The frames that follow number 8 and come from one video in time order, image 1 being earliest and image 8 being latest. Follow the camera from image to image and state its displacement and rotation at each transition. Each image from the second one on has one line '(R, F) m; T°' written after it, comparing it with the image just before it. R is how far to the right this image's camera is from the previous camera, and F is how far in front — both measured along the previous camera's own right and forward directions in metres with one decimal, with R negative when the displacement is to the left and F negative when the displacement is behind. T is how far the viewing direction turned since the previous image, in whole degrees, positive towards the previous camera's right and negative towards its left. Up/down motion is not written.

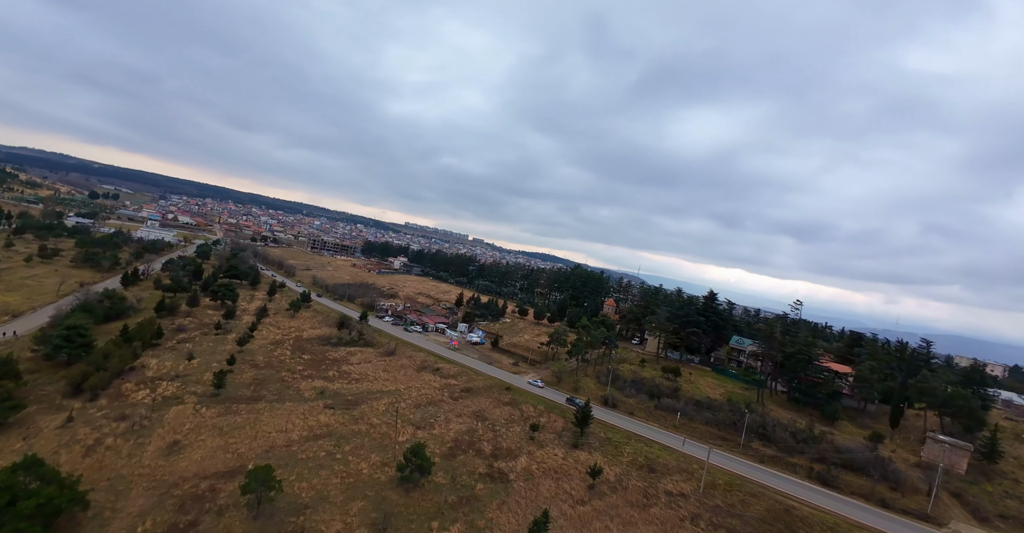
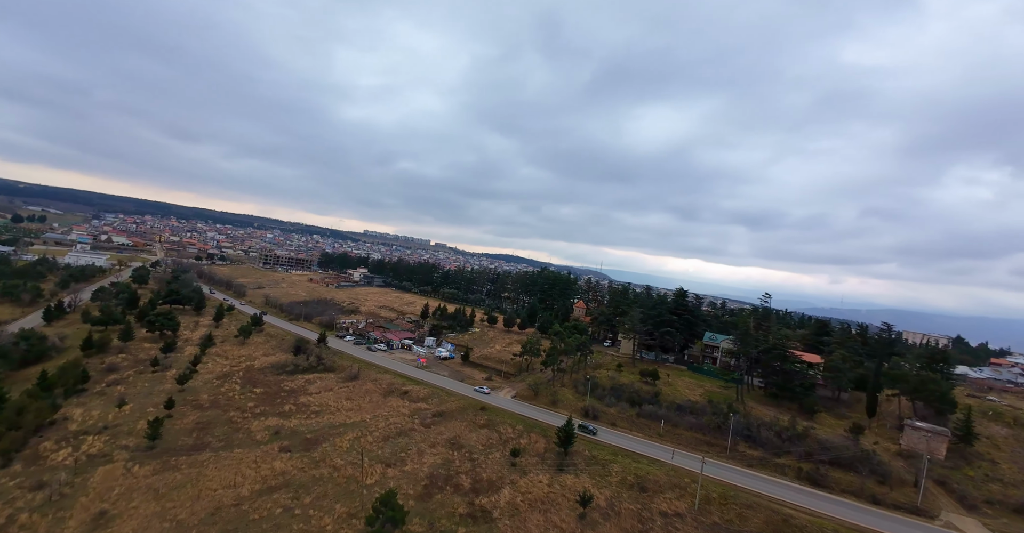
(-0.3, +2.0) m; +5°
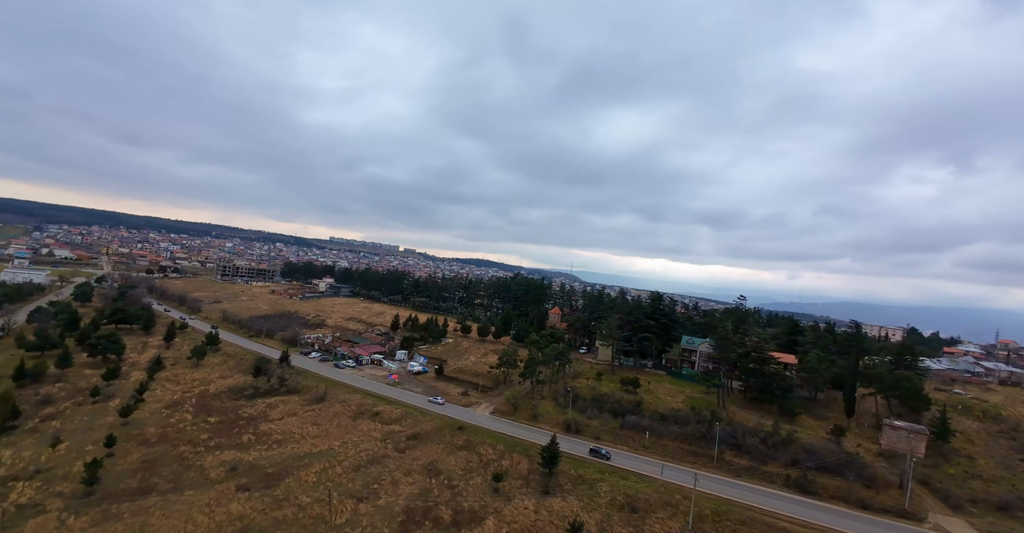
(-0.4, +1.5) m; +4°
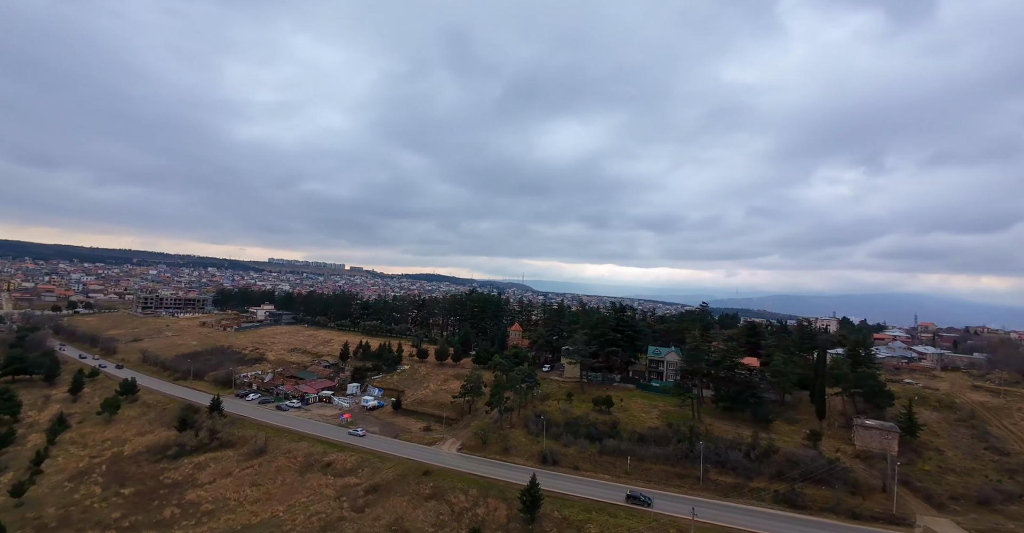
(-0.7, +2.4) m; +7°
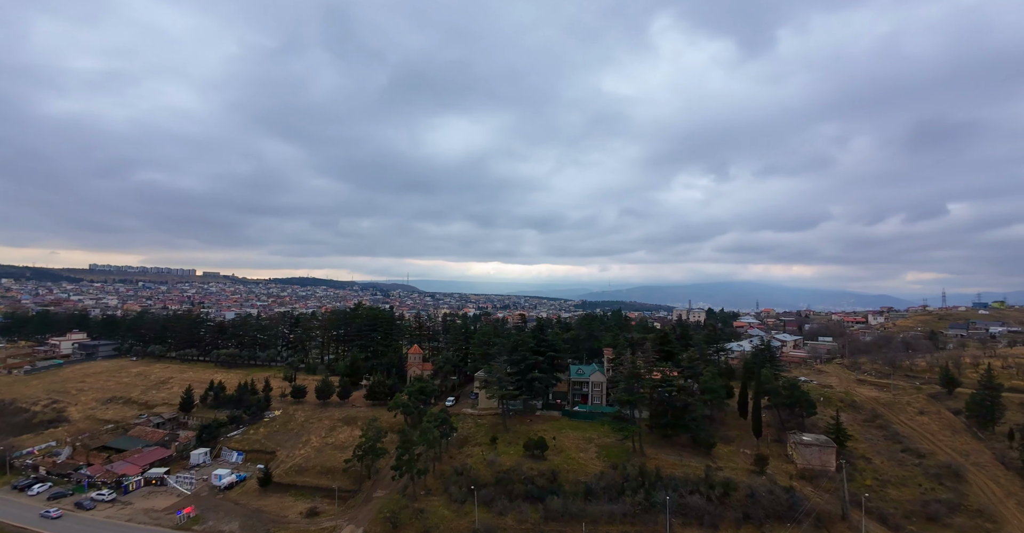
(-1.6, +6.6) m; +15°
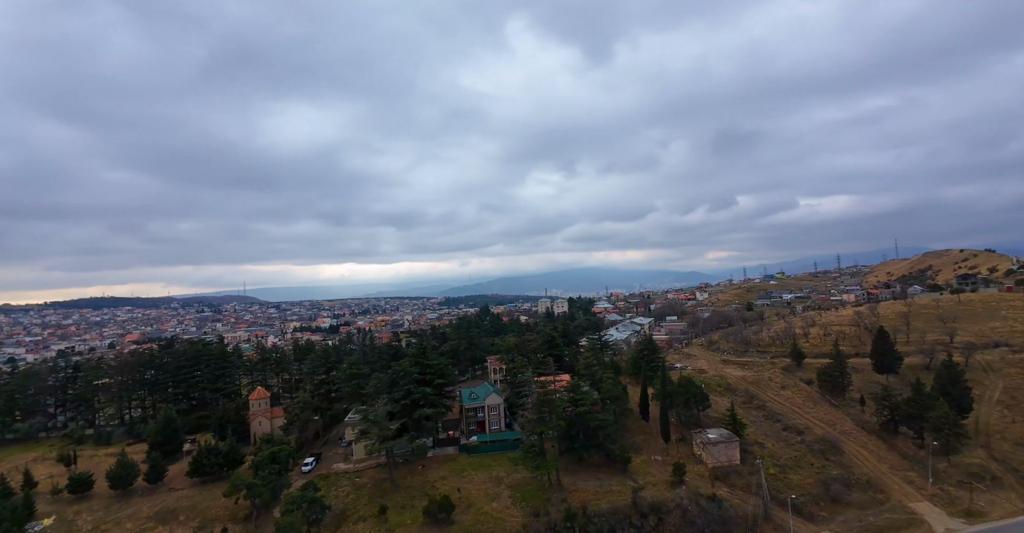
(-1.2, +5.5) m; +18°
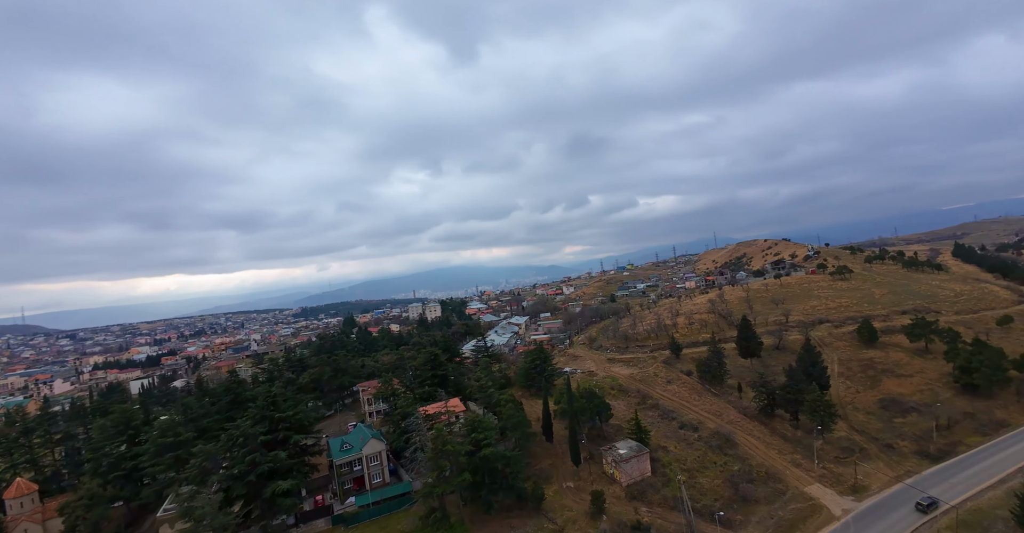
(-0.8, +4.8) m; +18°
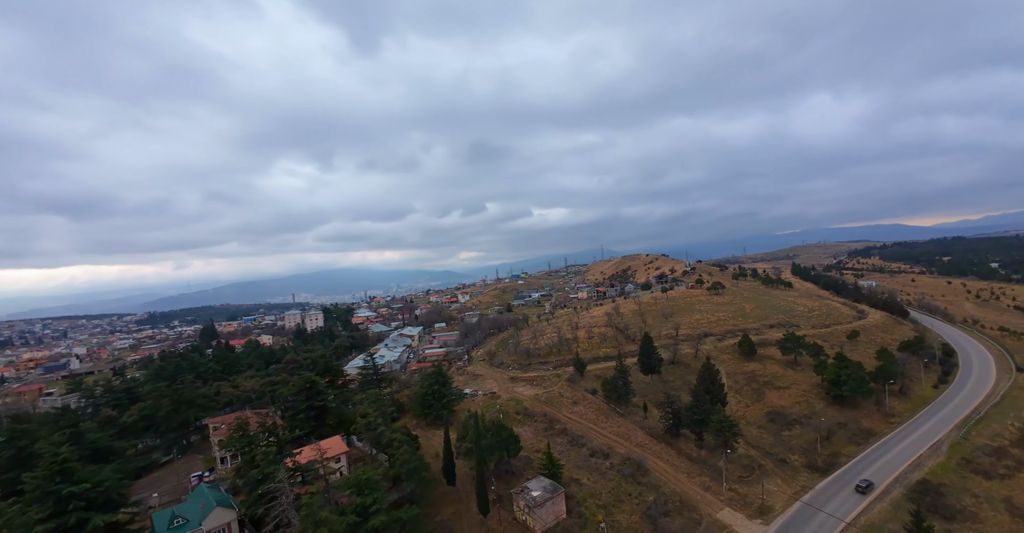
(-0.6, +3.7) m; +14°
